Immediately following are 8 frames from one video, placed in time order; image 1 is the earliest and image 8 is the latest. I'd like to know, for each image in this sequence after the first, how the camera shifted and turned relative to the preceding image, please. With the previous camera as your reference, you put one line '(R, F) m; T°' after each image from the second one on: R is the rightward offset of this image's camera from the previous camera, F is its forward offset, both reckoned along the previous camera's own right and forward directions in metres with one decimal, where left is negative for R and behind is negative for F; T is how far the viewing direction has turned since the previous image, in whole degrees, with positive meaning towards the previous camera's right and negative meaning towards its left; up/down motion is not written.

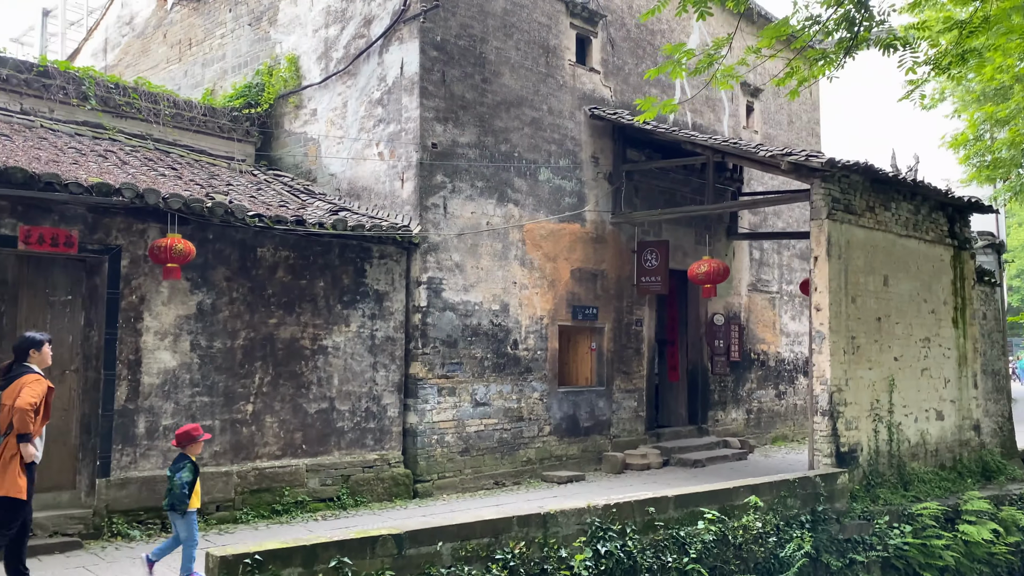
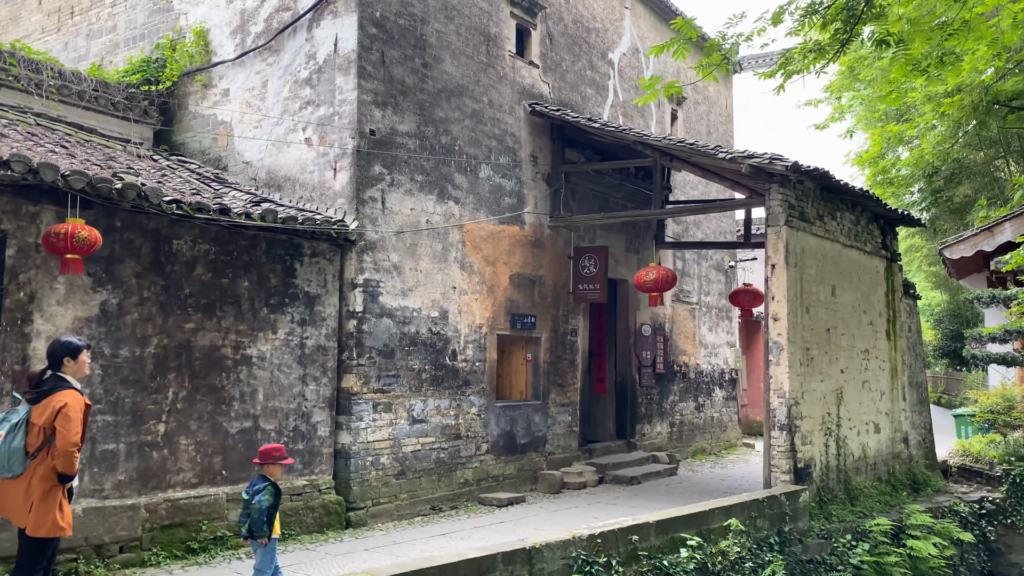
(-0.6, +0.7) m; +9°
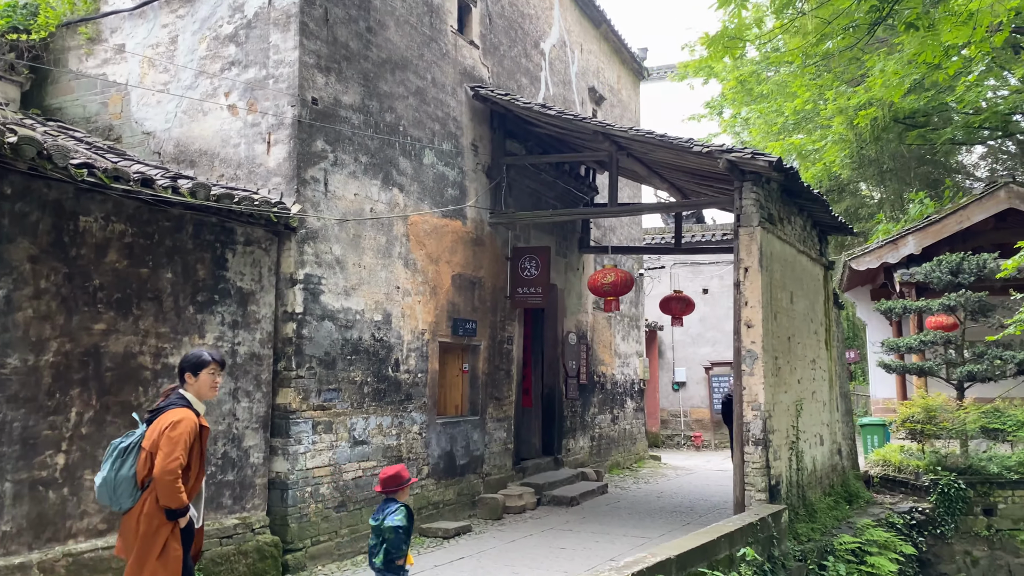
(-0.9, +1.0) m; +11°
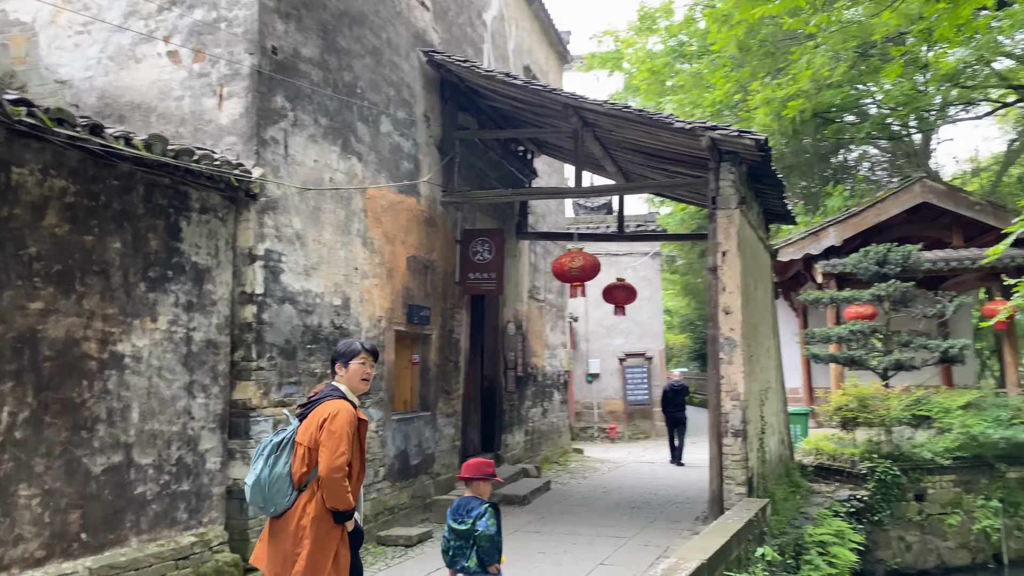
(-0.8, +0.6) m; +9°
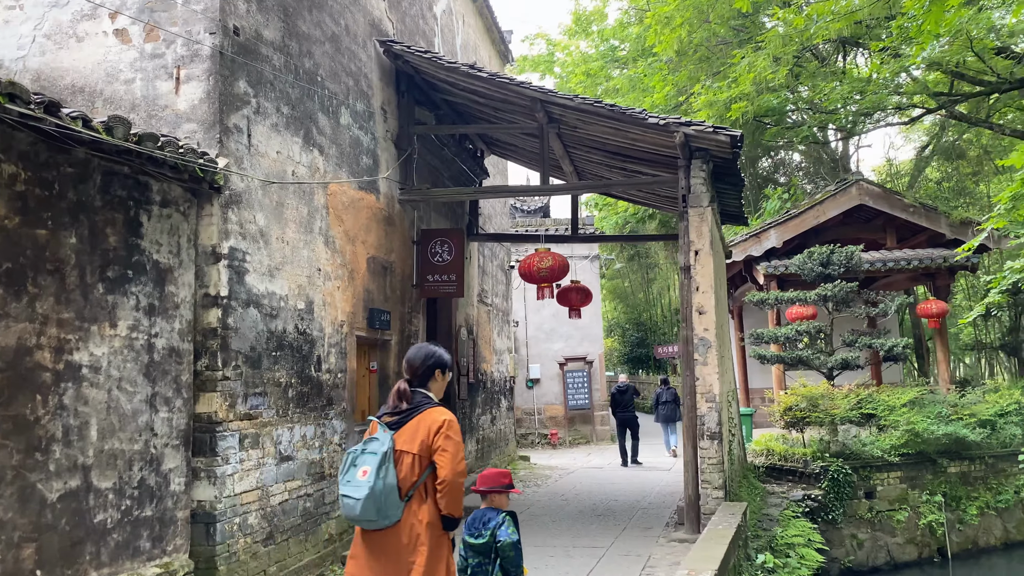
(-0.4, +0.3) m; +6°
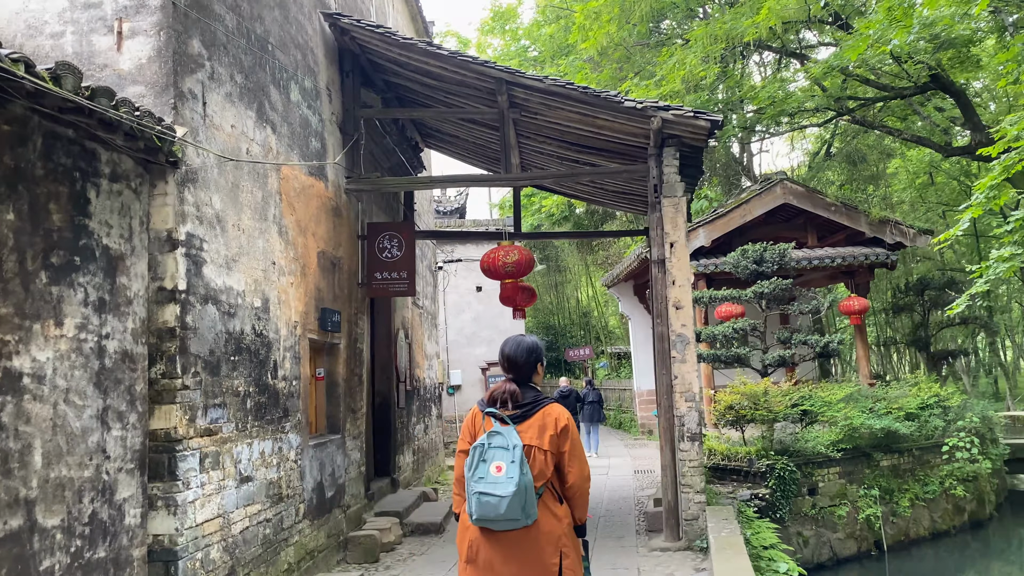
(-0.6, +0.6) m; +8°
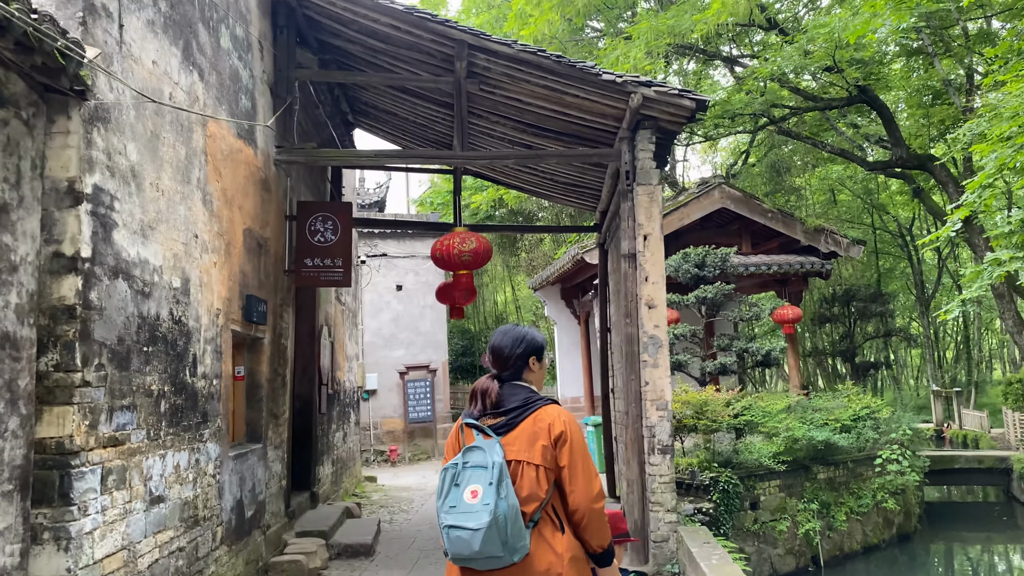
(-0.4, +0.7) m; +7°
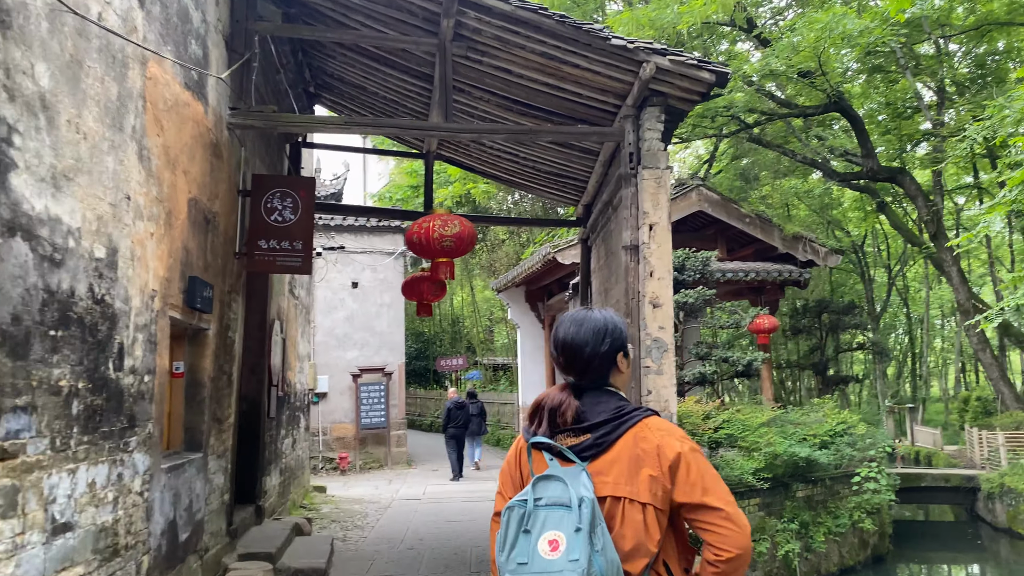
(-0.2, +0.7) m; +3°
